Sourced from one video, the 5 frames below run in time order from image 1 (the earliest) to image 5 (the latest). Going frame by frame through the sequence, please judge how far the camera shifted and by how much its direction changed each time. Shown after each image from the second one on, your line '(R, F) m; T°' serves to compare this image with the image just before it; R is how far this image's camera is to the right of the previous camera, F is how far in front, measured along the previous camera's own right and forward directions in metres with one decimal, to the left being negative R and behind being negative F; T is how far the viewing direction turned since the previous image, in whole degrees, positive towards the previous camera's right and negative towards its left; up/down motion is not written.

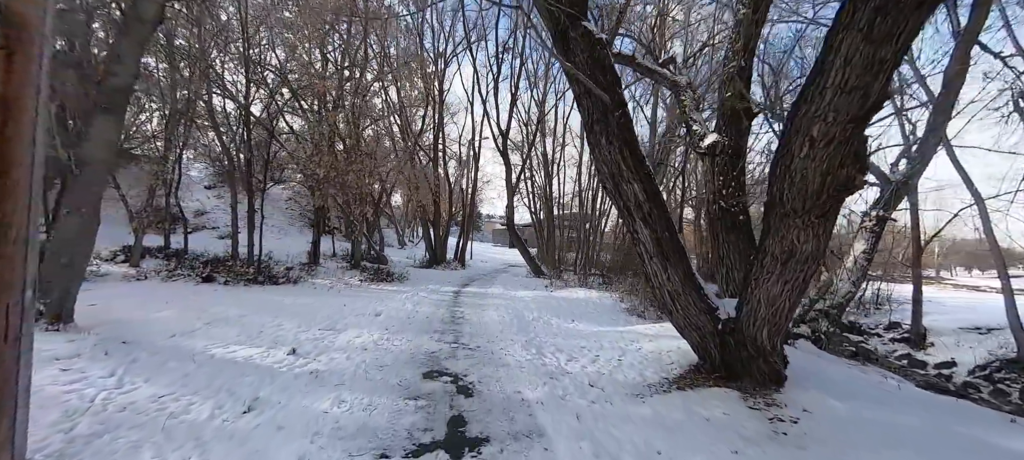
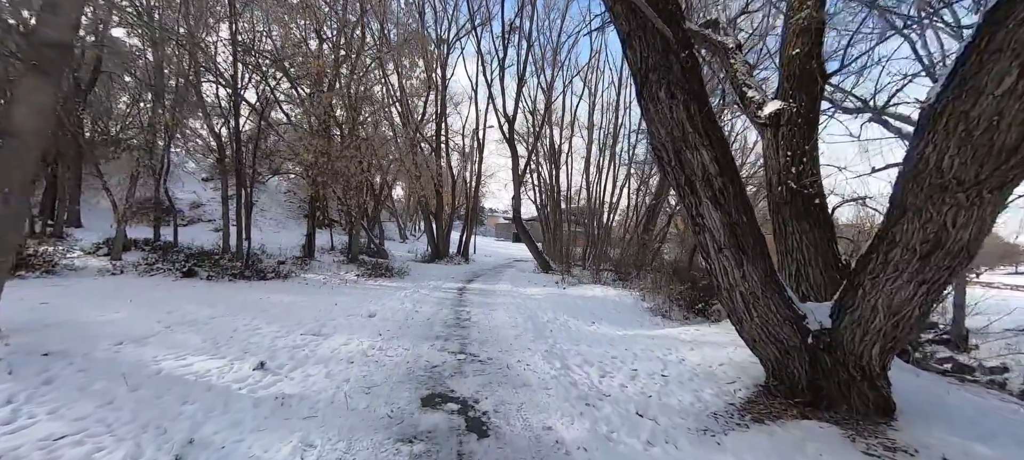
(-0.2, +1.0) m; 0°
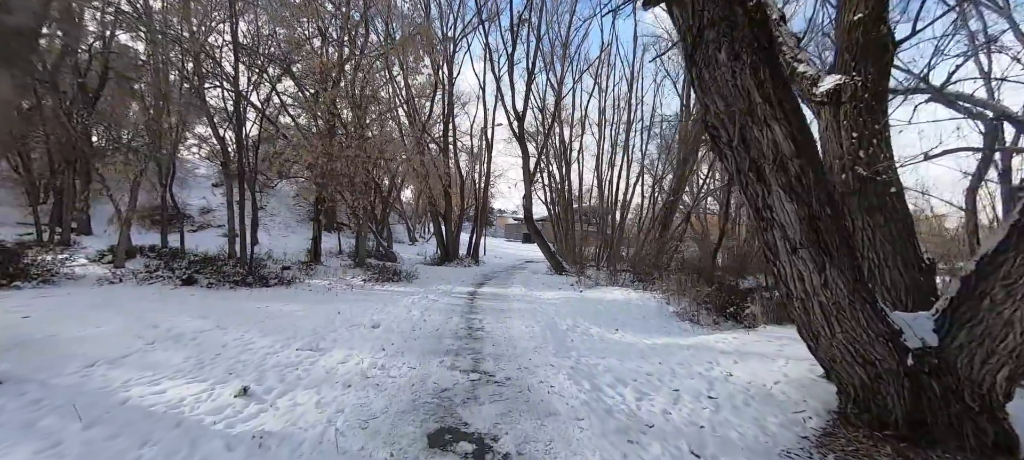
(-0.1, +0.6) m; -1°
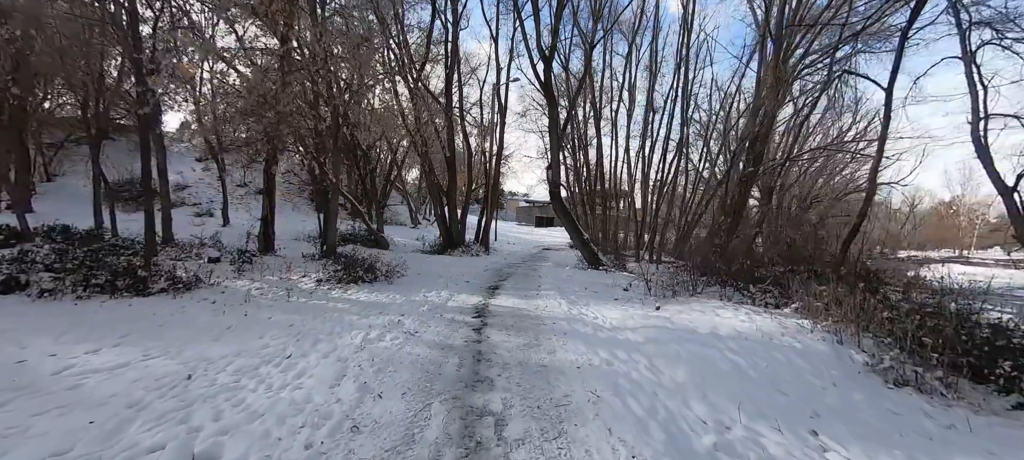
(-0.4, +4.2) m; -1°
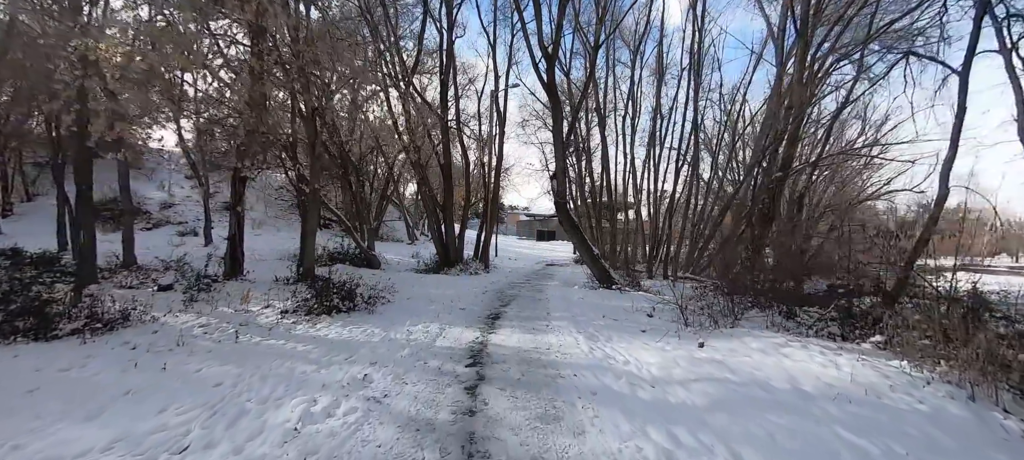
(0.0, +1.3) m; 0°
